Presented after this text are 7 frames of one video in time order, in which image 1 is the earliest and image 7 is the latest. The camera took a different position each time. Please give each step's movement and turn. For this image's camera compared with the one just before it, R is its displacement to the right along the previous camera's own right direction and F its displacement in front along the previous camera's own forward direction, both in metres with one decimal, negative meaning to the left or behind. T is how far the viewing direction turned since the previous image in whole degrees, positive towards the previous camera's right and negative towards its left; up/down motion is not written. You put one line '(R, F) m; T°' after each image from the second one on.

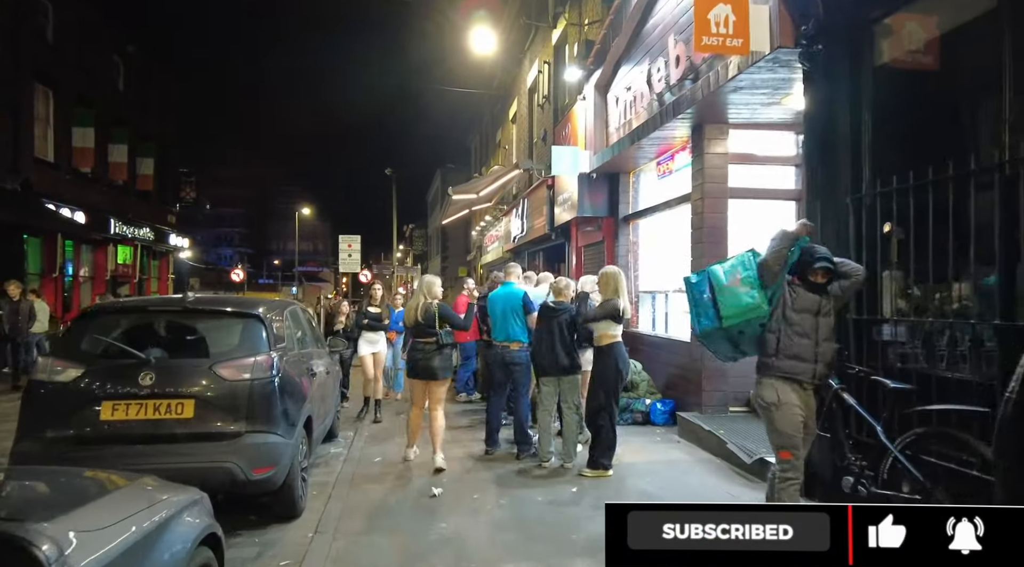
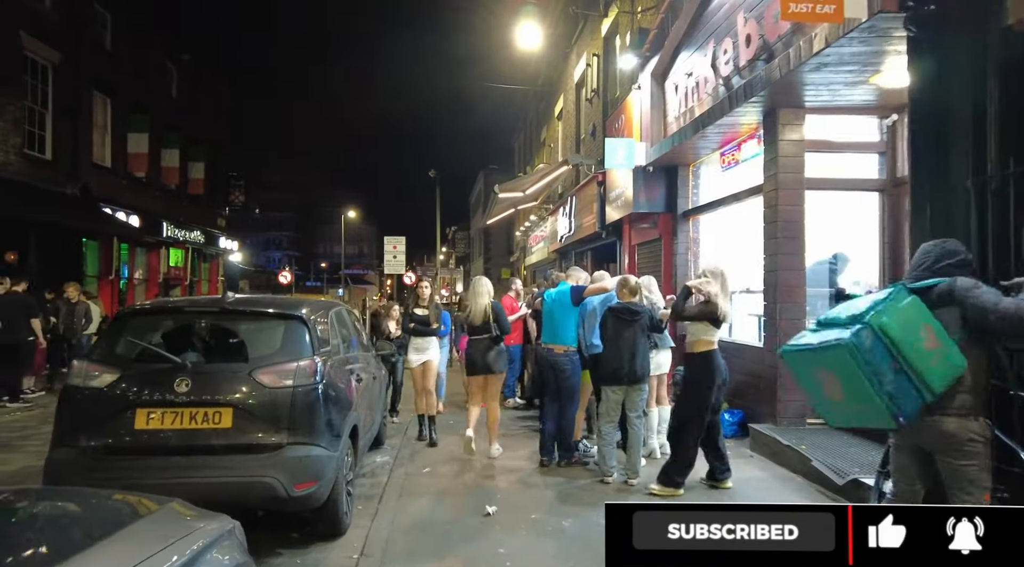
(-0.1, +0.5) m; -4°
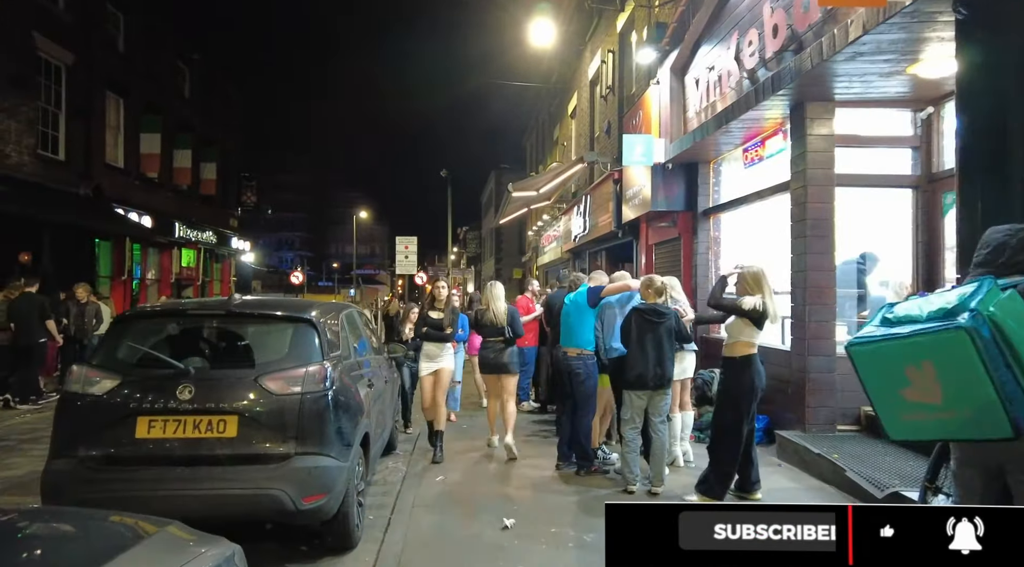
(-0.1, +0.3) m; -1°
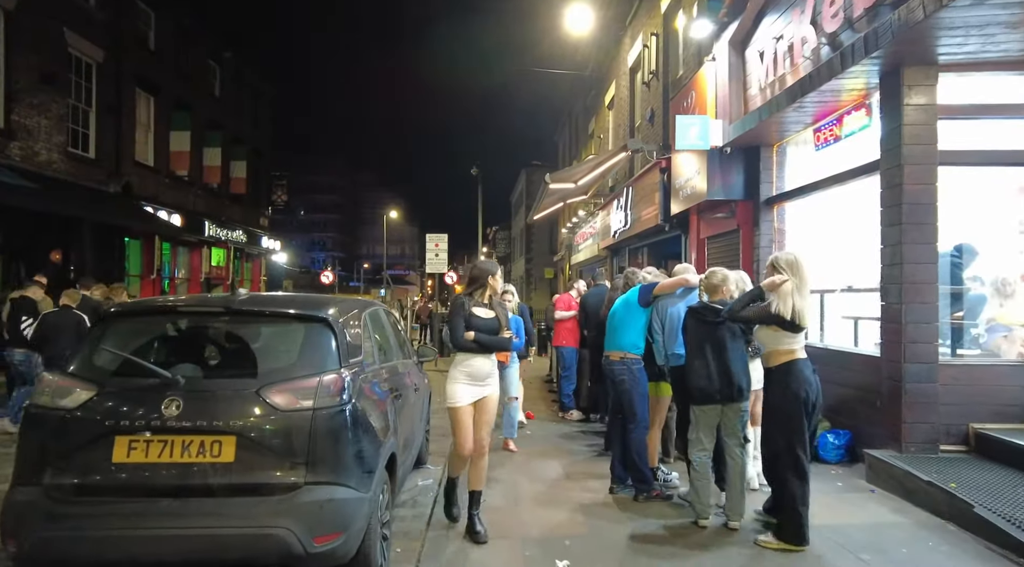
(-0.1, +0.8) m; -2°
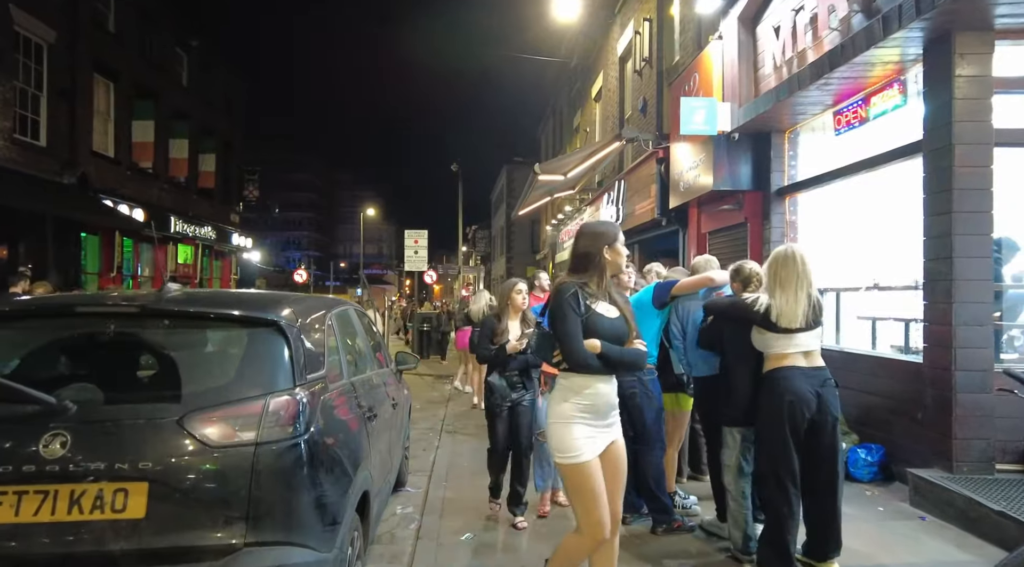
(-0.1, +0.9) m; +2°
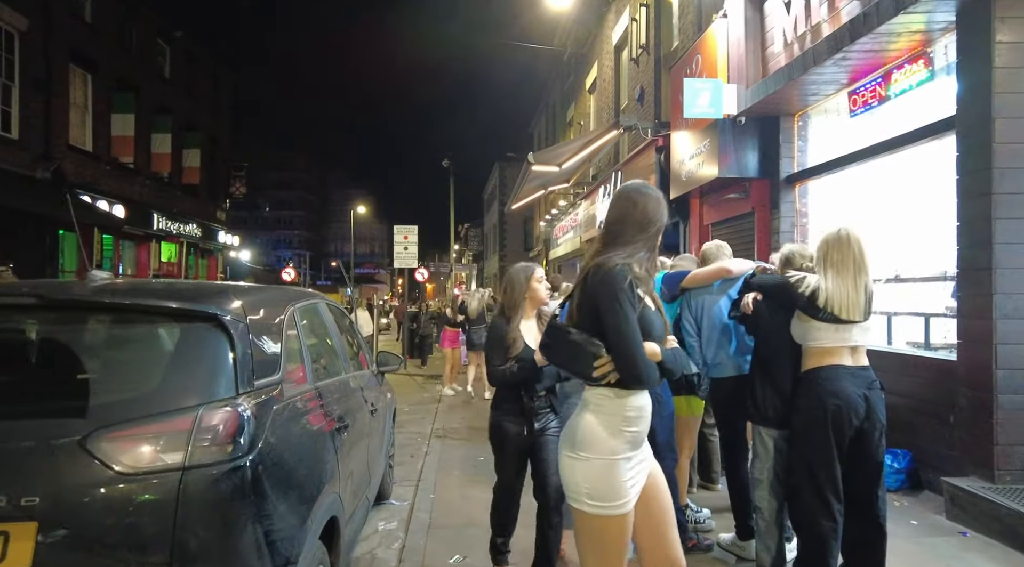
(0.0, +0.5) m; +1°
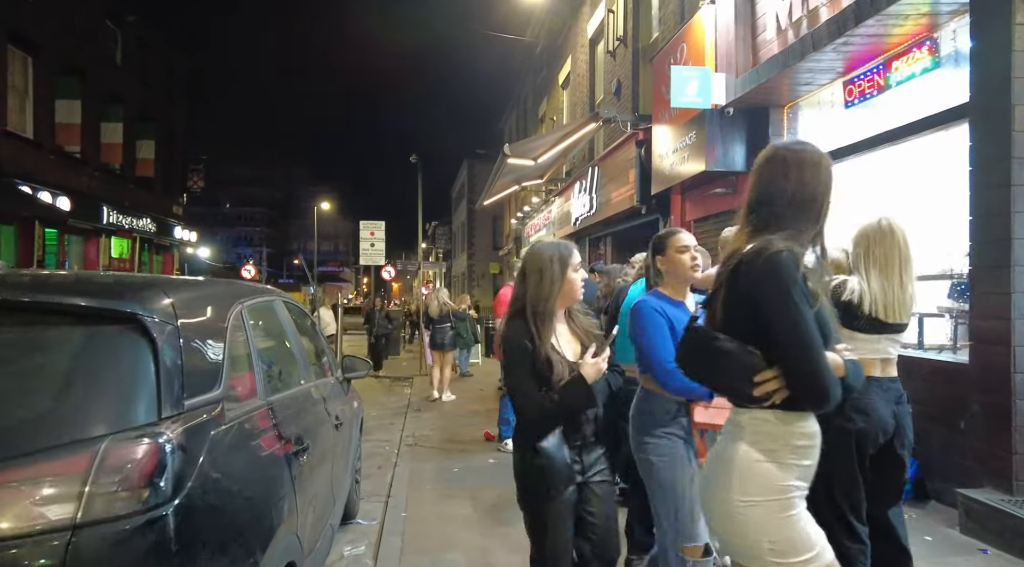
(-0.1, +0.5) m; +3°
